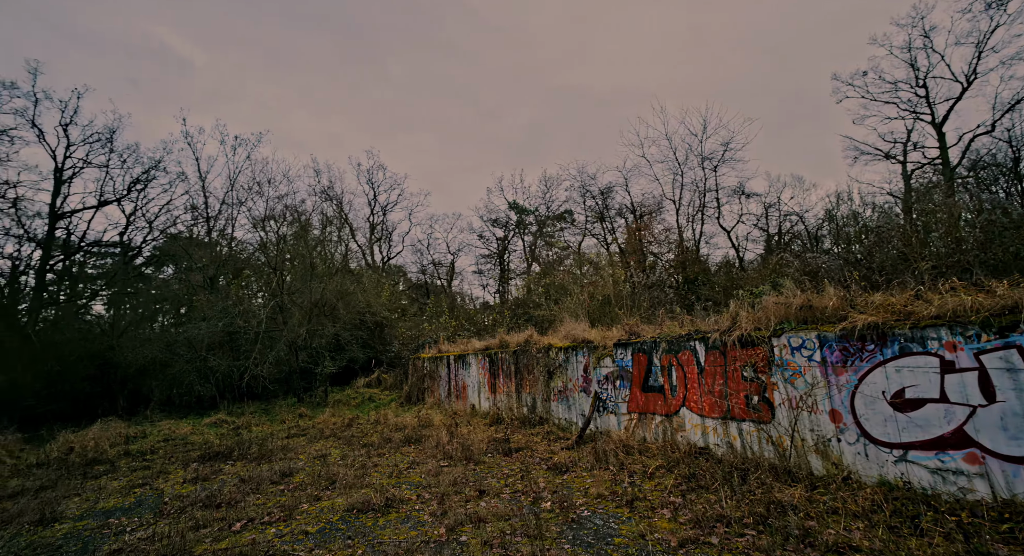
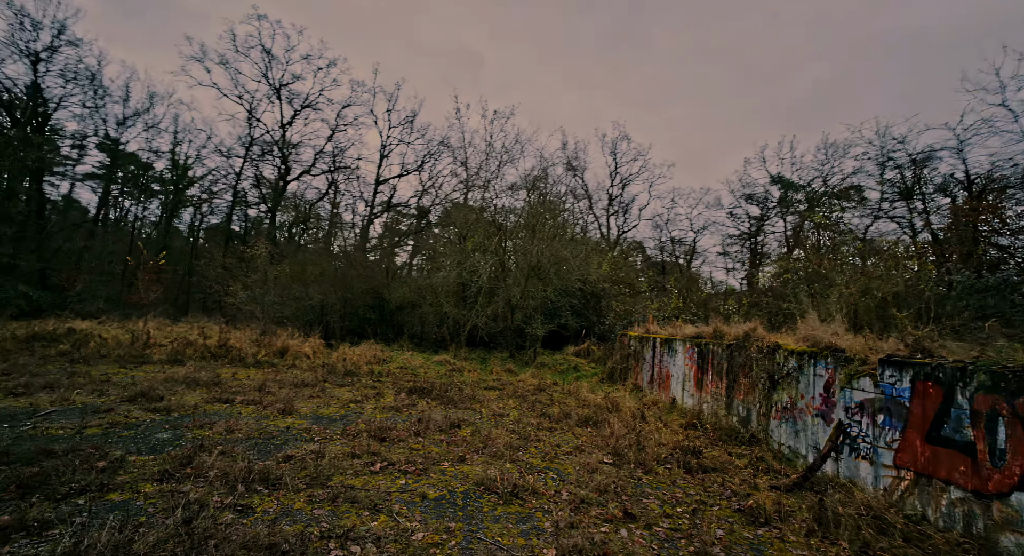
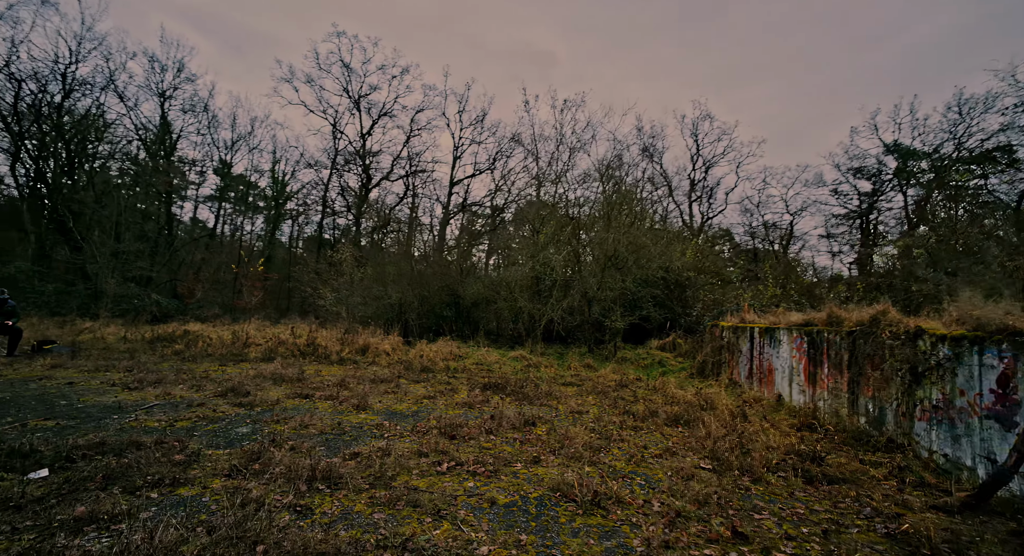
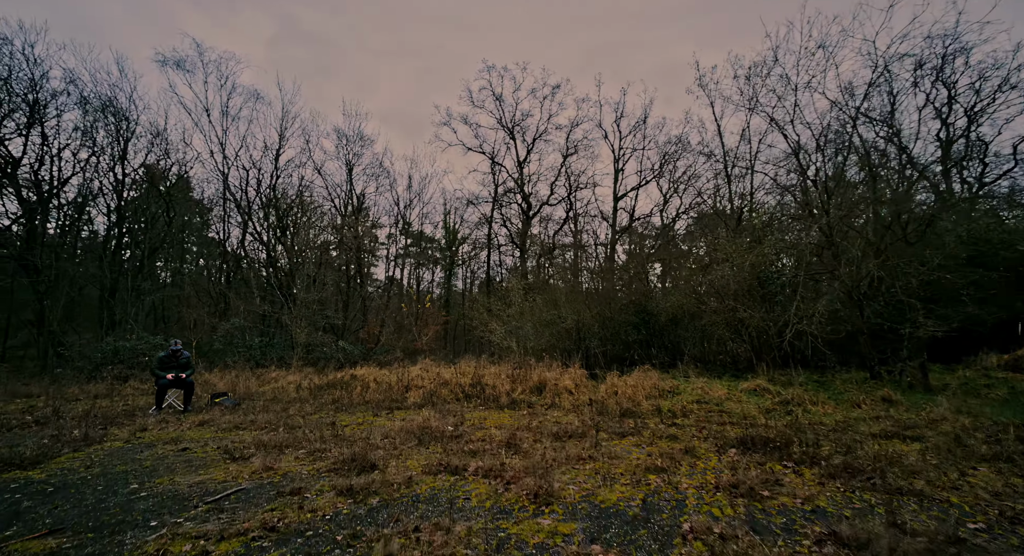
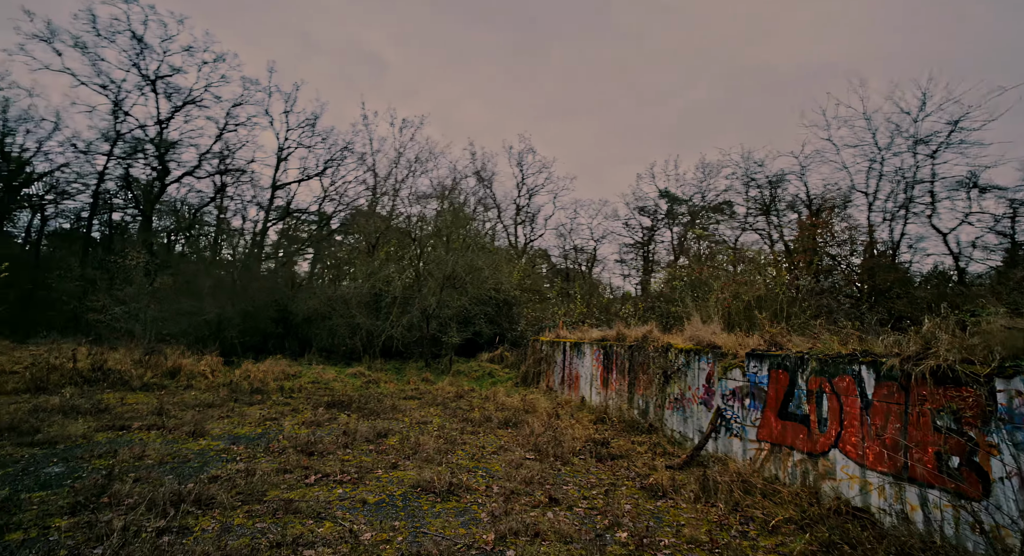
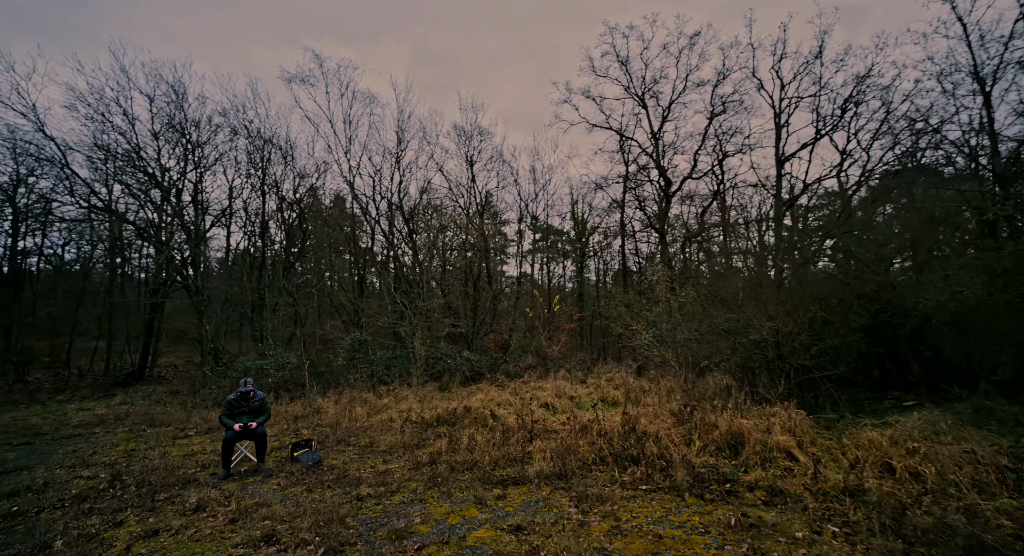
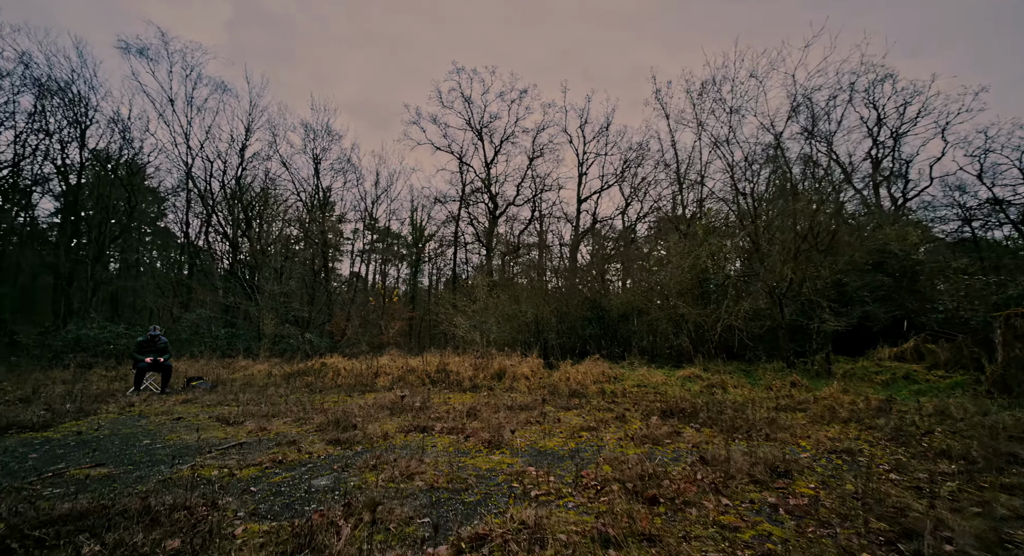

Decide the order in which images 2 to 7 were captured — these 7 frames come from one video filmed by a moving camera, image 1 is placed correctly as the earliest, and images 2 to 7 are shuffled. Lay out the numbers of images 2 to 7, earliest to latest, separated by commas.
5, 2, 3, 7, 4, 6
